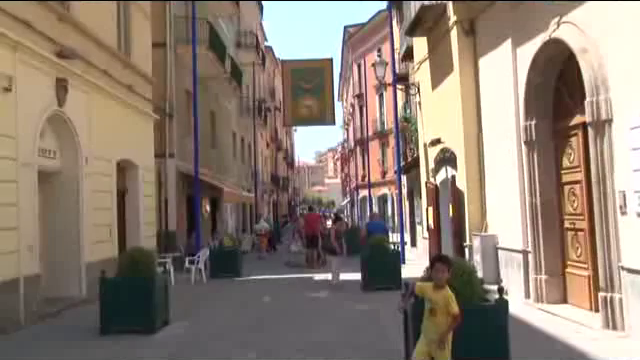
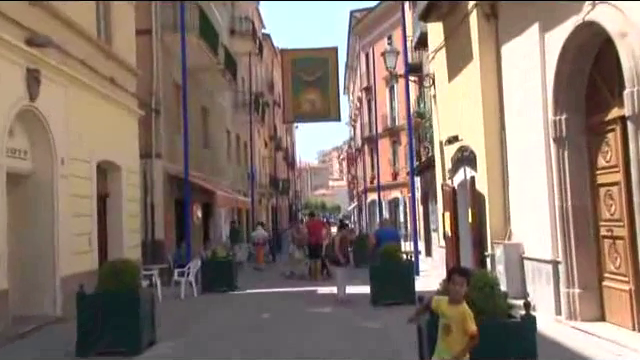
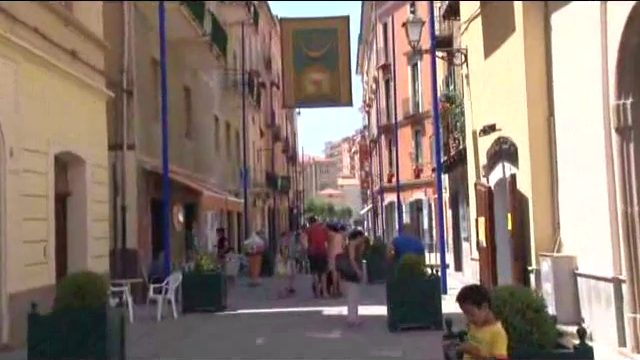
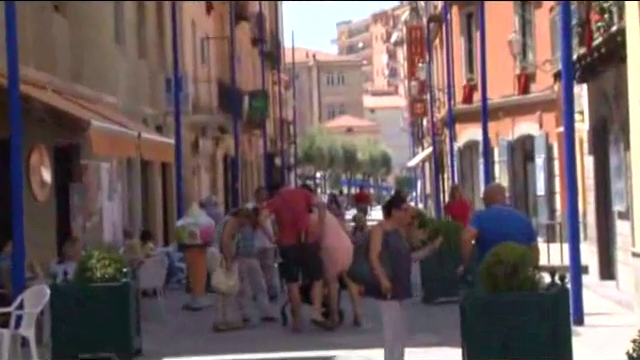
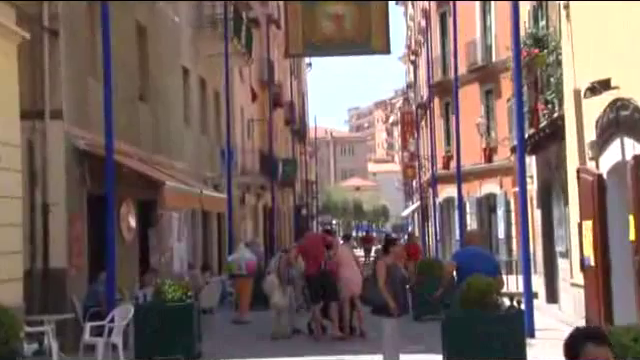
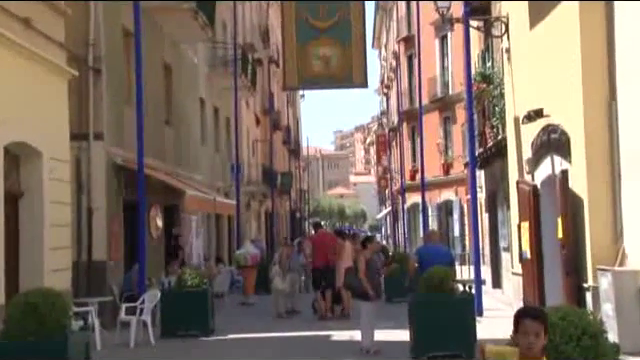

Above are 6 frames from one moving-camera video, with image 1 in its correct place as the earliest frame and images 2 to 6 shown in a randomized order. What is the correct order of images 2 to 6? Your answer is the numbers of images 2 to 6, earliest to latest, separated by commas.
2, 3, 6, 5, 4
